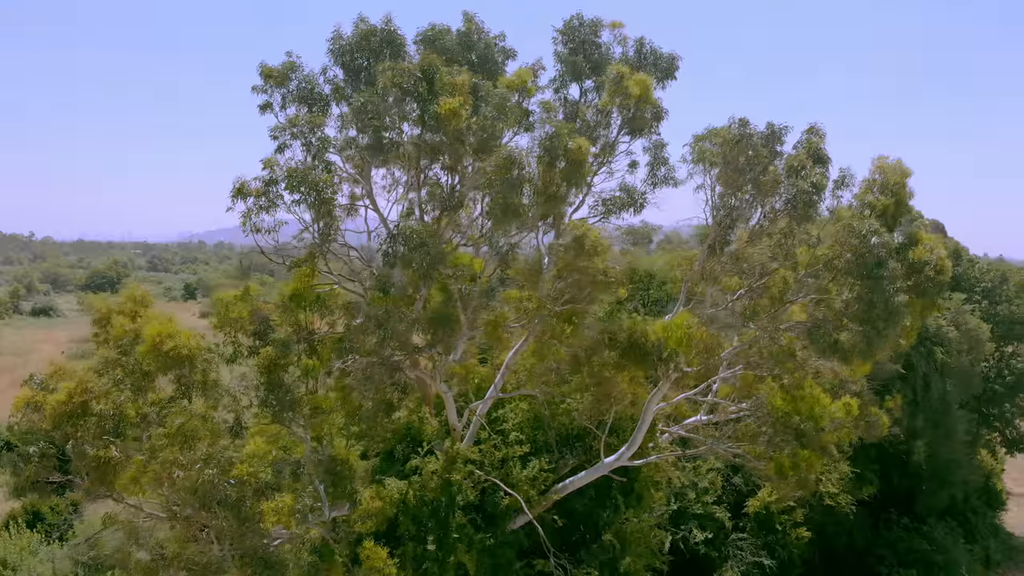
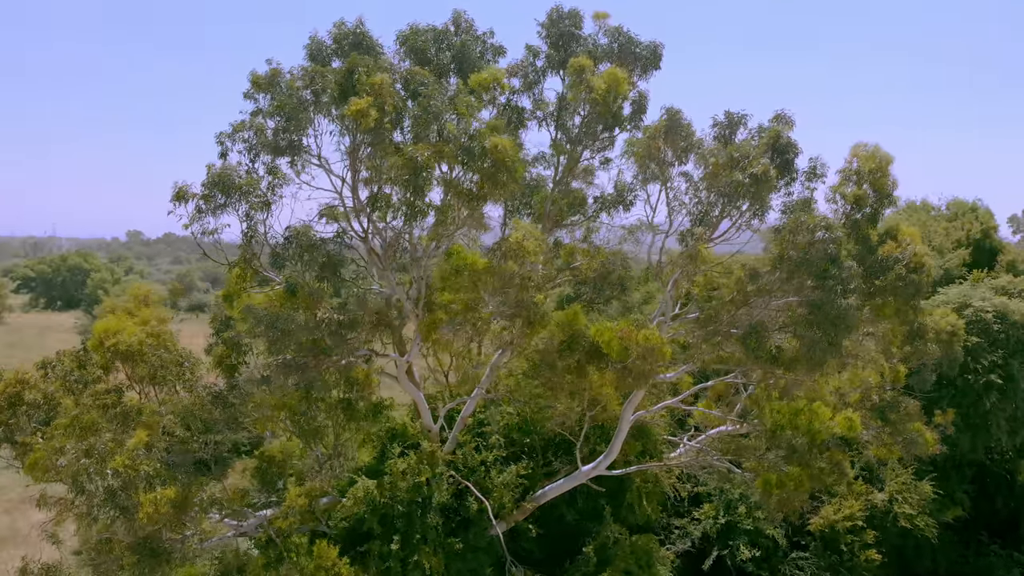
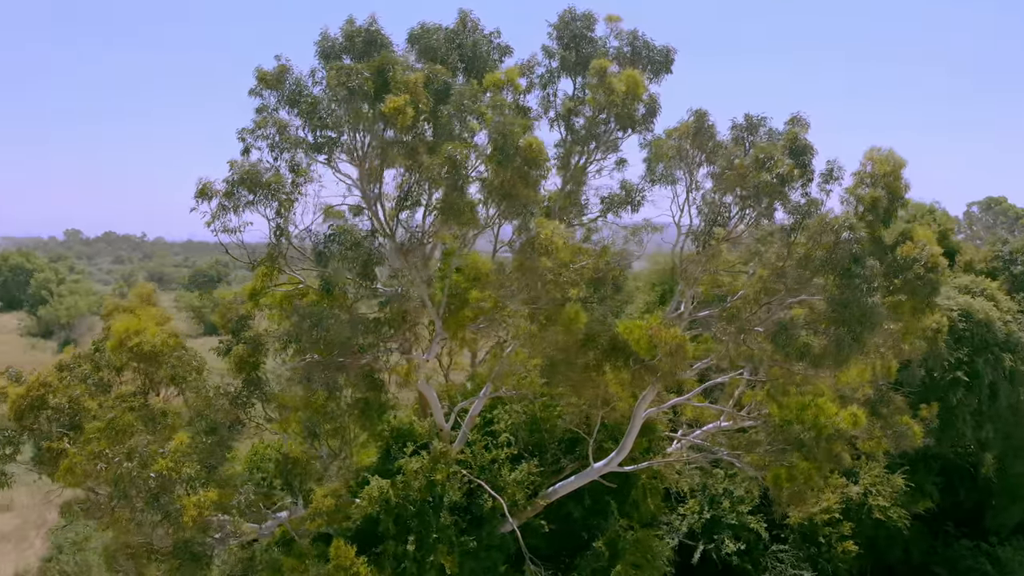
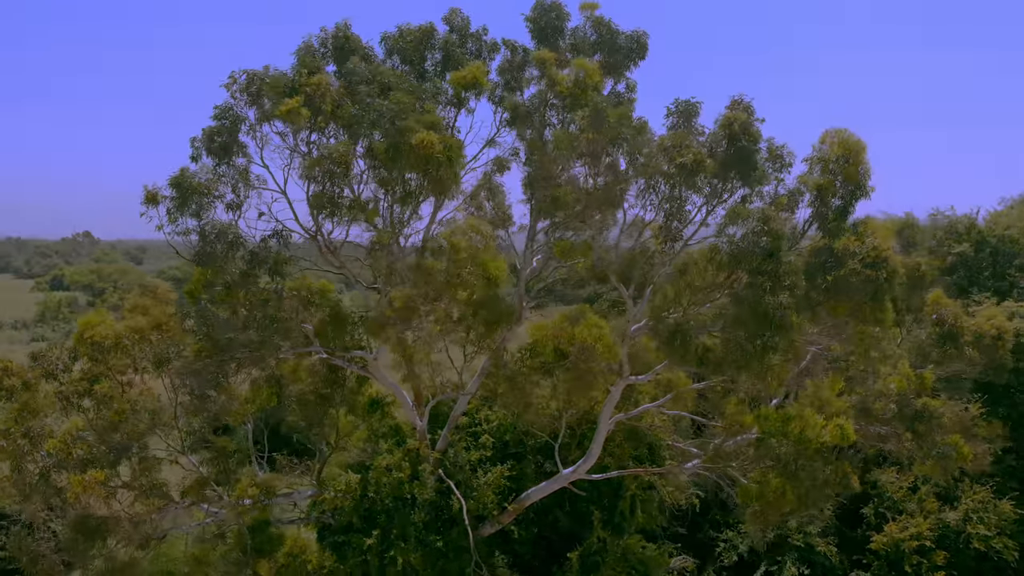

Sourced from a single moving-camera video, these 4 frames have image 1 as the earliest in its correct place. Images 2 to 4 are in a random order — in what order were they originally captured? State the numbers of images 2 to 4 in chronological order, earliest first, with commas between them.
3, 2, 4
